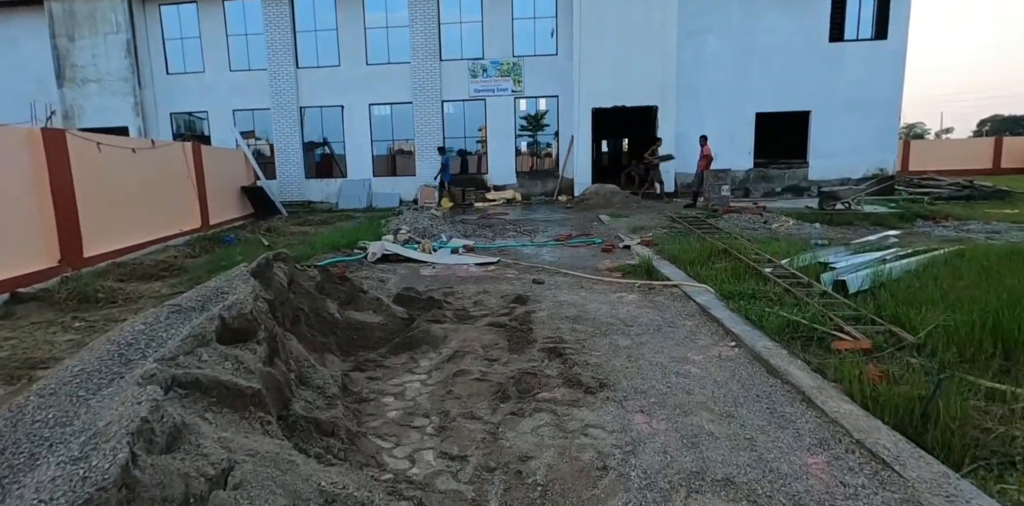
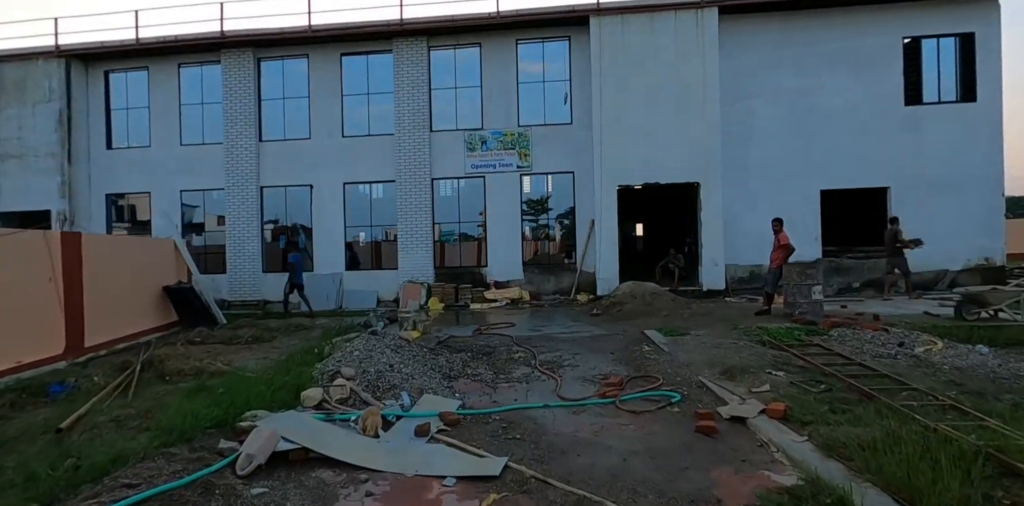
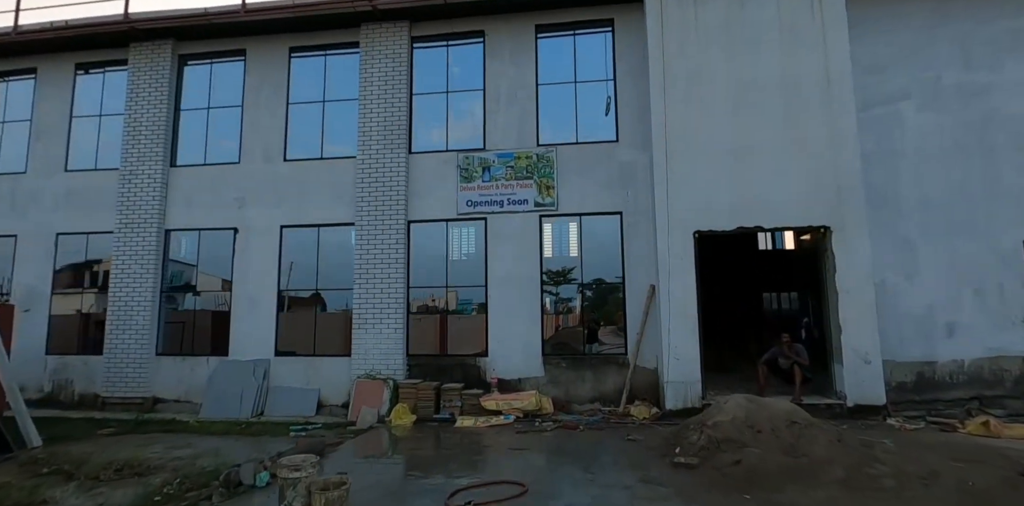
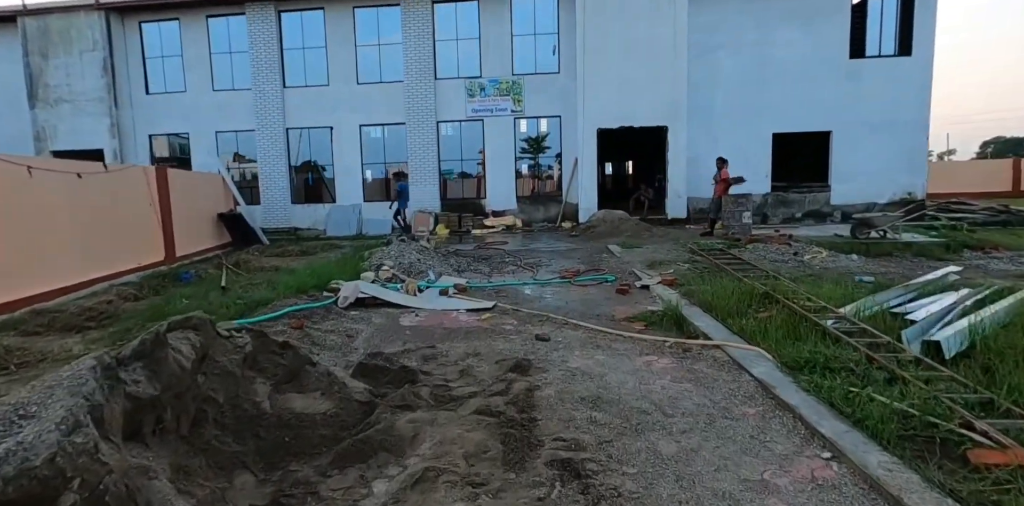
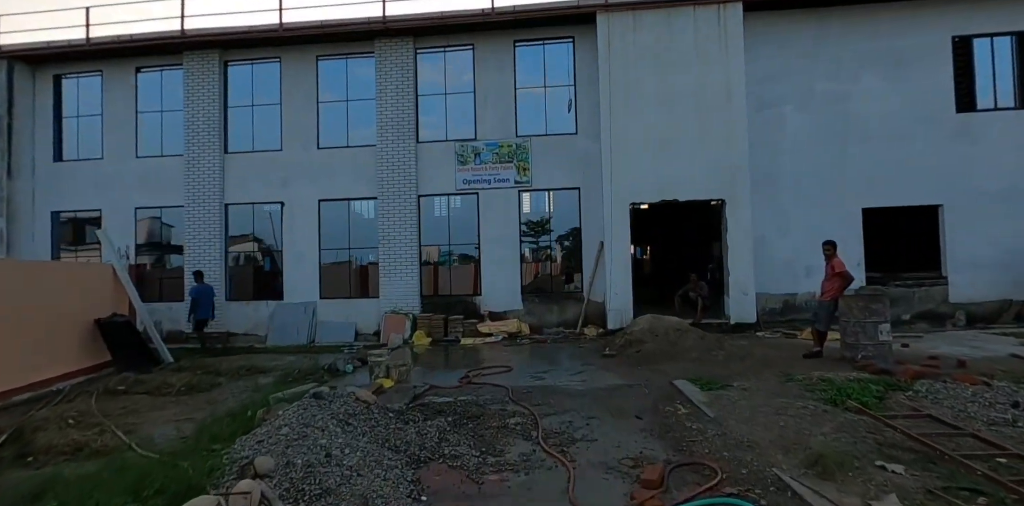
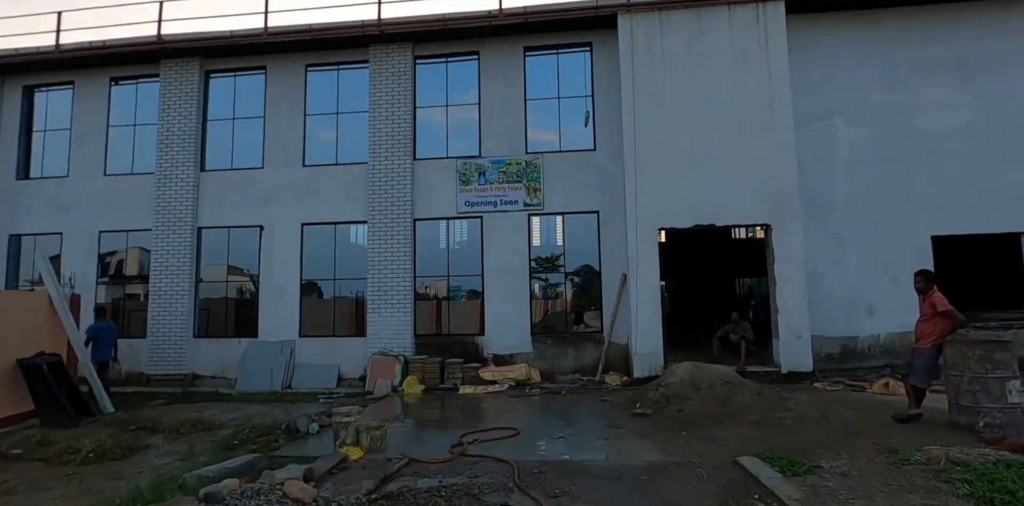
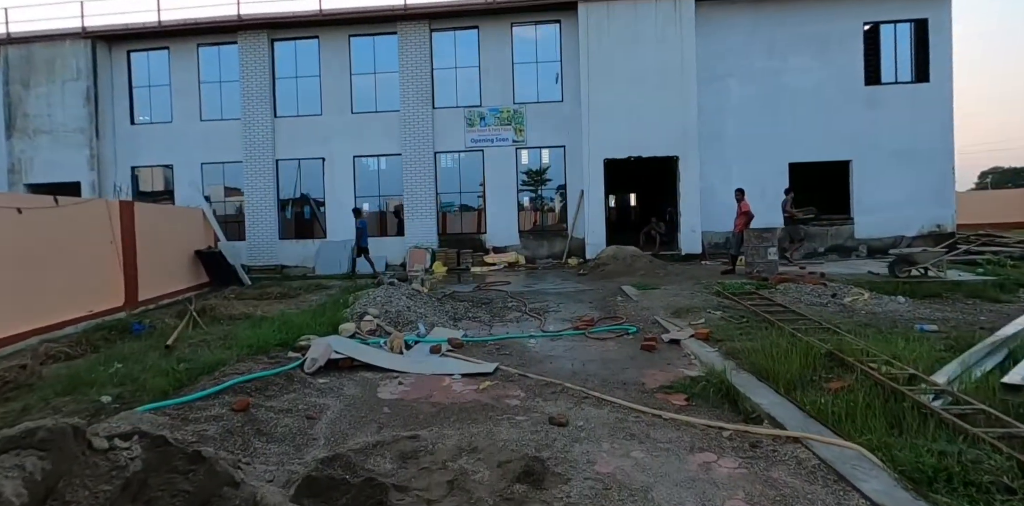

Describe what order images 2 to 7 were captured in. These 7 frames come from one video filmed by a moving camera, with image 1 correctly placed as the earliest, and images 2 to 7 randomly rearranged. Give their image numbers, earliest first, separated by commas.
4, 7, 2, 5, 6, 3
